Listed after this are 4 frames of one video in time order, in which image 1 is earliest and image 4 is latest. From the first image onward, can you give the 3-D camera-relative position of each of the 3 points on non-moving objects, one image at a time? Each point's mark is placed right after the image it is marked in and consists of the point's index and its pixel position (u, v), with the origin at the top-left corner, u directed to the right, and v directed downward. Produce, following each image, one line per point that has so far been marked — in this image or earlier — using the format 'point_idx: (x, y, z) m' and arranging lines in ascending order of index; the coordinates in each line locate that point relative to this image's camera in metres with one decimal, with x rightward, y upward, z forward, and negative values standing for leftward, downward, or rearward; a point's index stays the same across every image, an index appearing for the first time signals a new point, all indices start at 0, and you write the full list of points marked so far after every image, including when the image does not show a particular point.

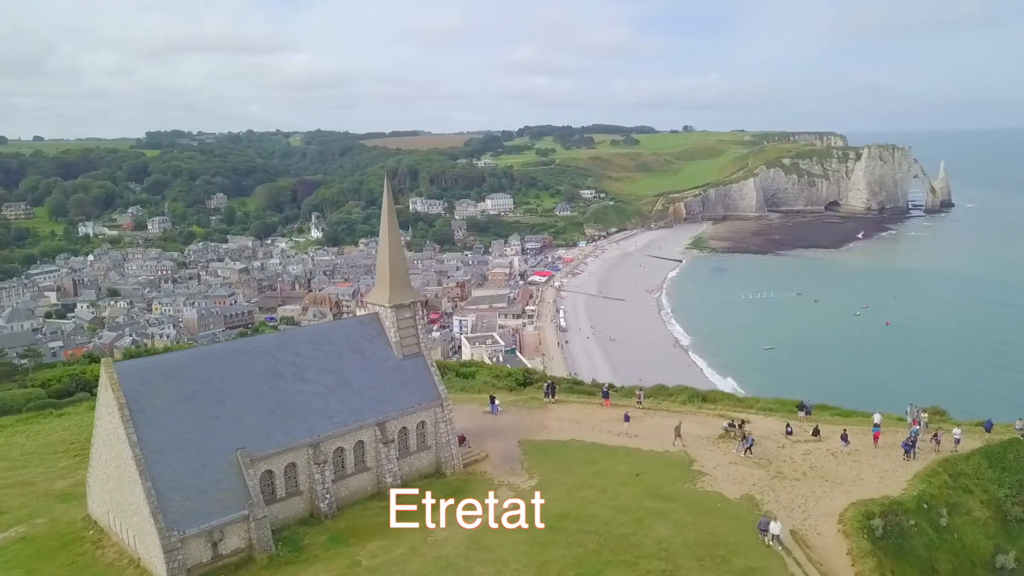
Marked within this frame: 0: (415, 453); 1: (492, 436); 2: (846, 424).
0: (-1.8, -3.1, +12.4) m
1: (-0.5, -3.2, +14.6) m
2: (+8.2, -3.3, +16.4) m
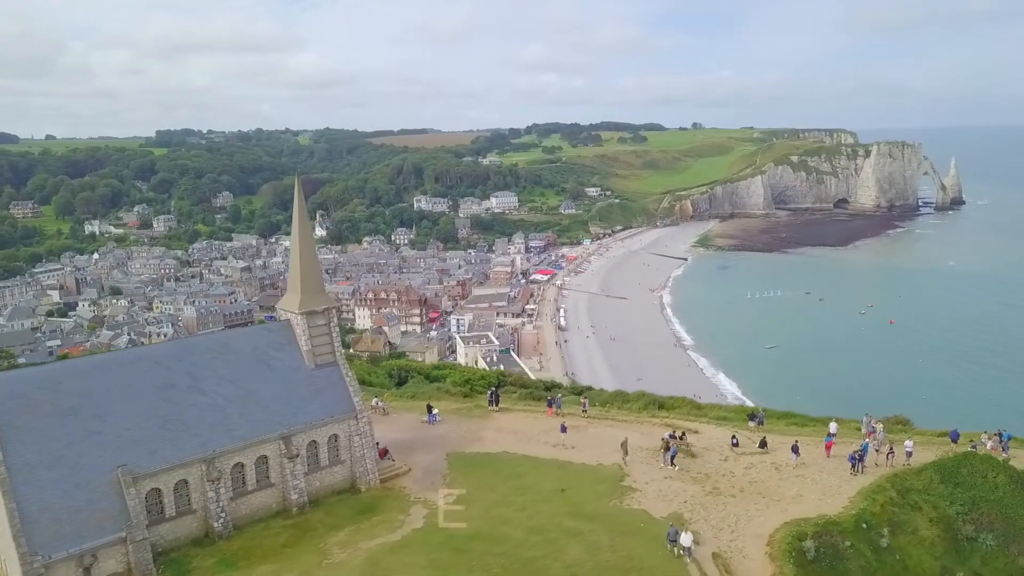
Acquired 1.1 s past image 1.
0: (-3.3, -3.2, +11.9) m
1: (-1.9, -3.4, +14.0) m
2: (+6.7, -3.5, +15.8) m
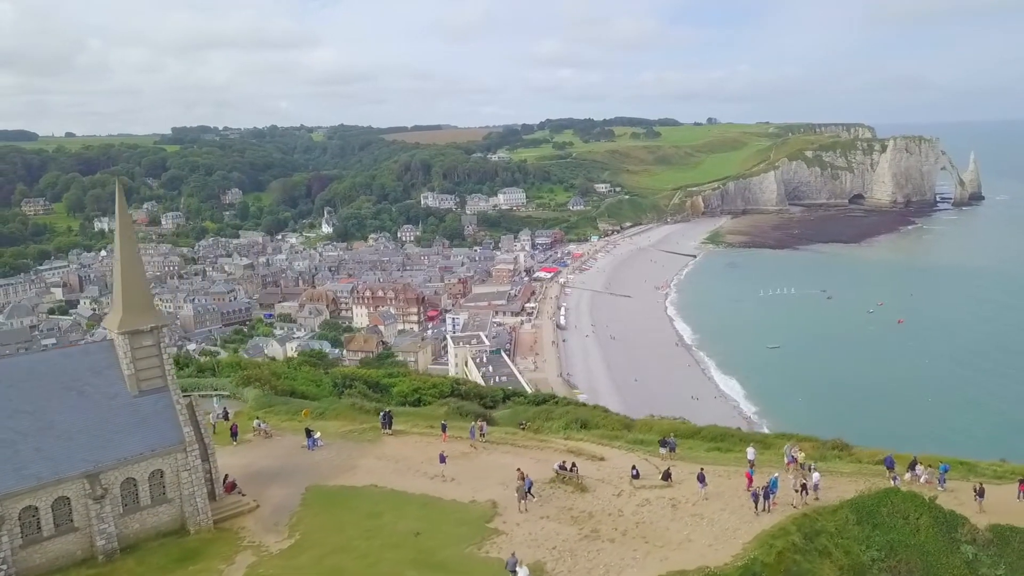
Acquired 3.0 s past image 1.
0: (-5.8, -3.5, +10.6) m
1: (-4.4, -3.6, +12.7) m
2: (+4.3, -3.7, +14.3) m
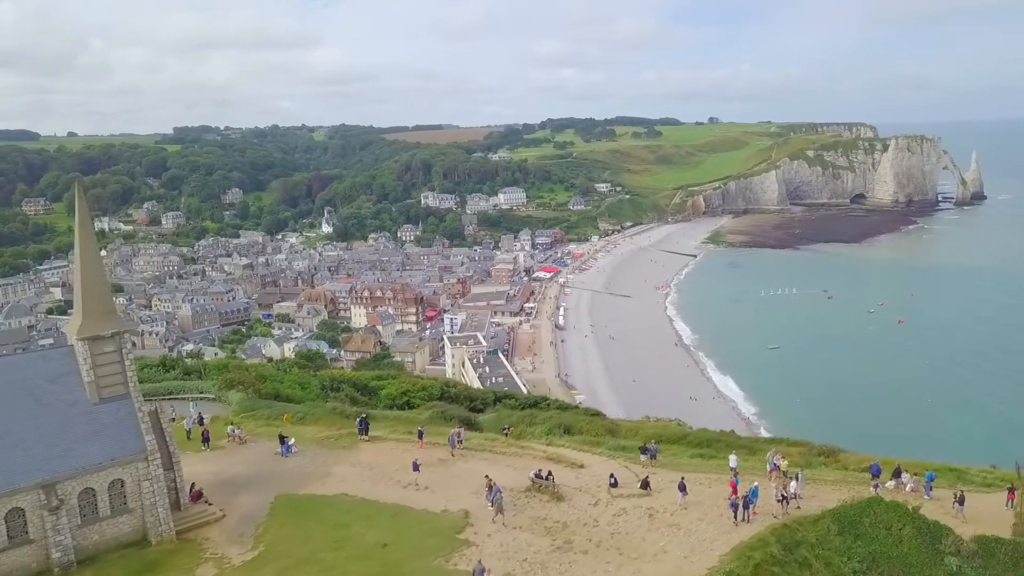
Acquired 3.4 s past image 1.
0: (-6.3, -3.6, +10.4) m
1: (-4.8, -3.7, +12.4) m
2: (+3.9, -3.8, +14.0) m
